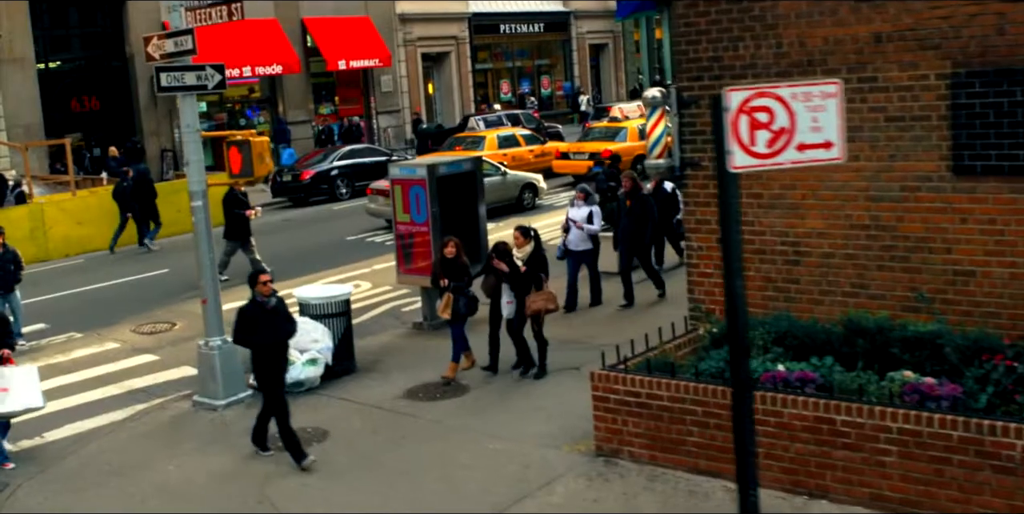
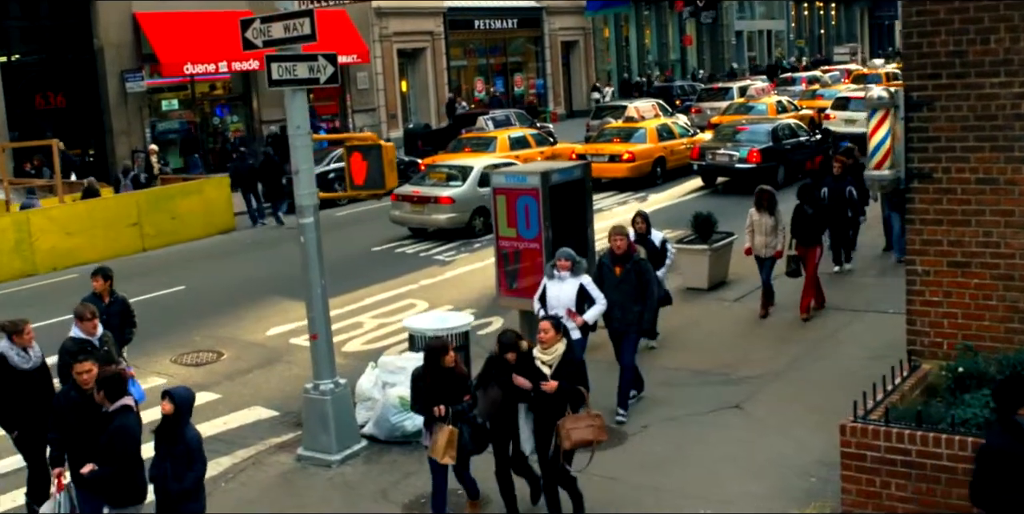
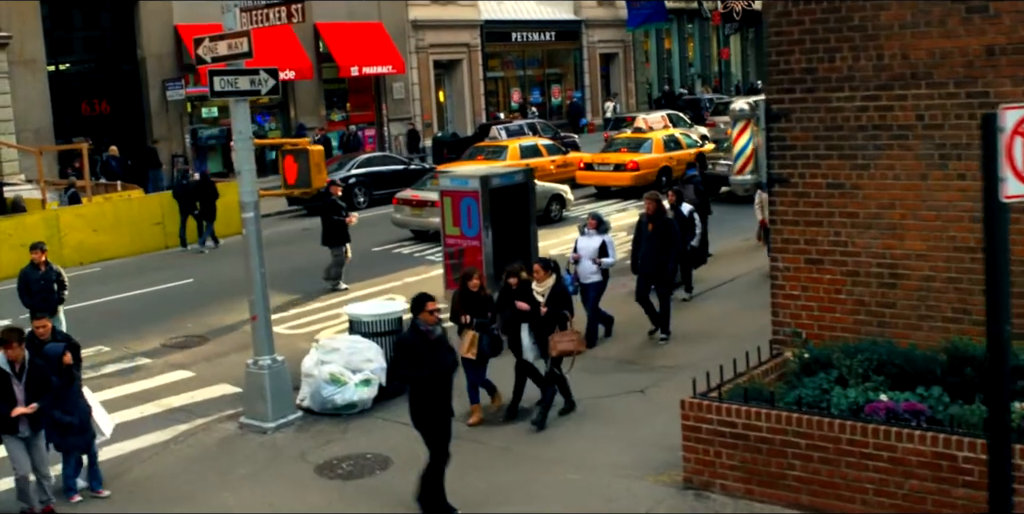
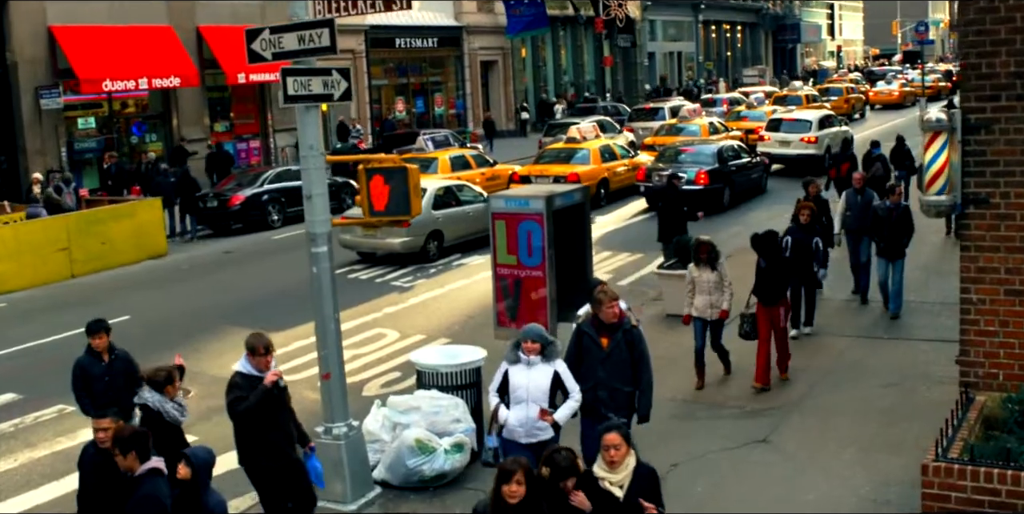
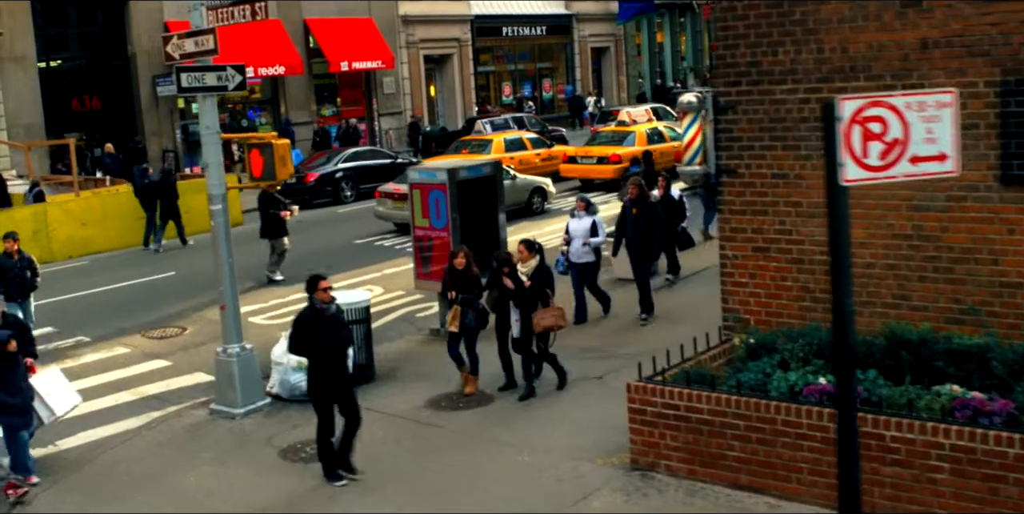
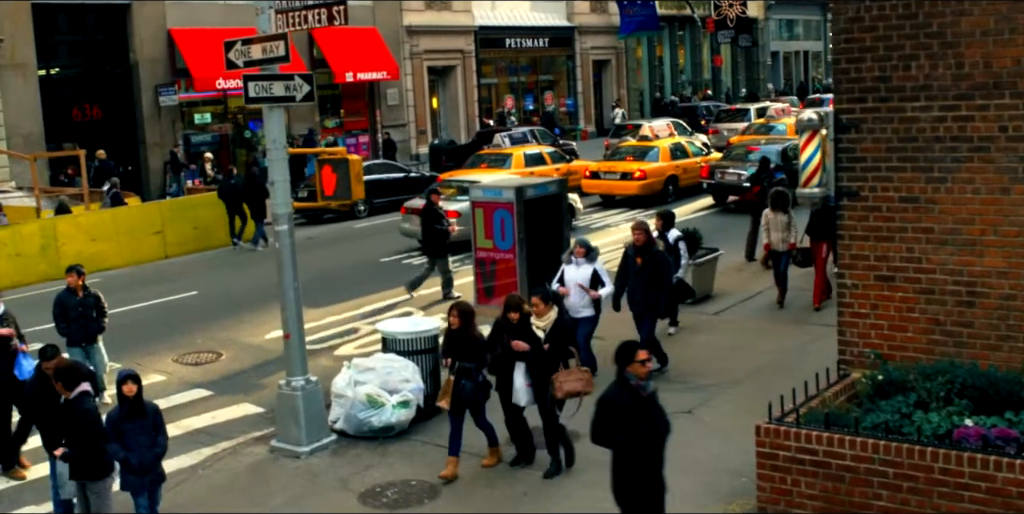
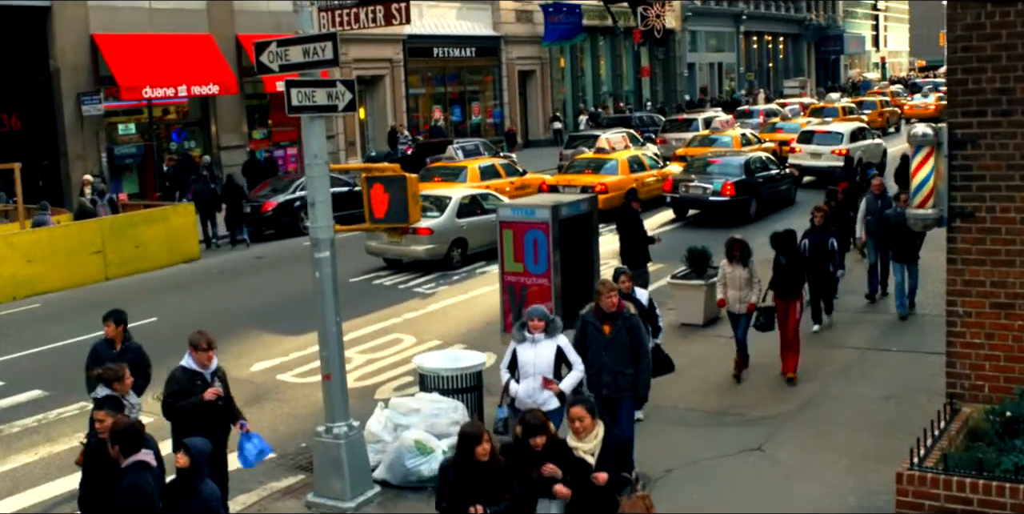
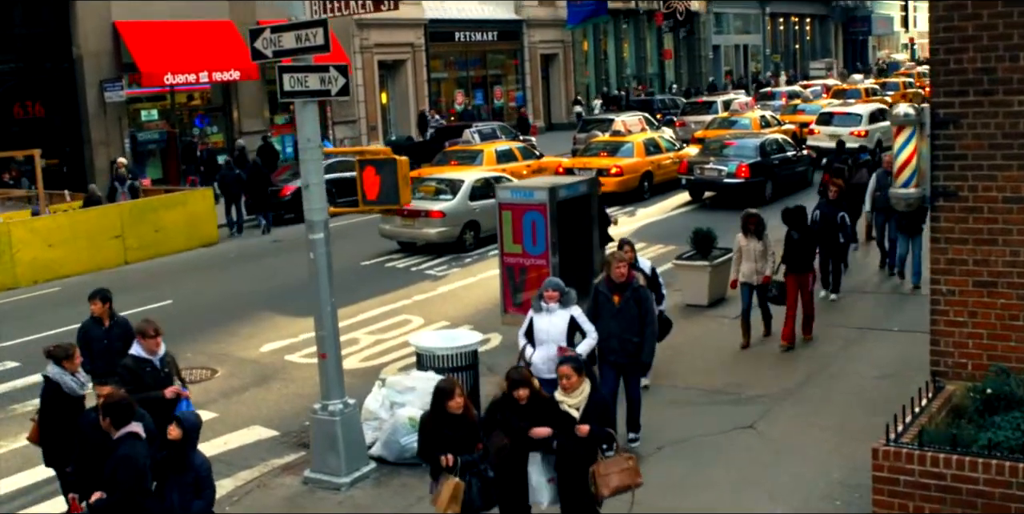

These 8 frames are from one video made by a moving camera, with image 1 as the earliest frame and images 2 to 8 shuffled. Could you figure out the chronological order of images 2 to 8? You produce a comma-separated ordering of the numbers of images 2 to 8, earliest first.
5, 3, 6, 2, 8, 7, 4
